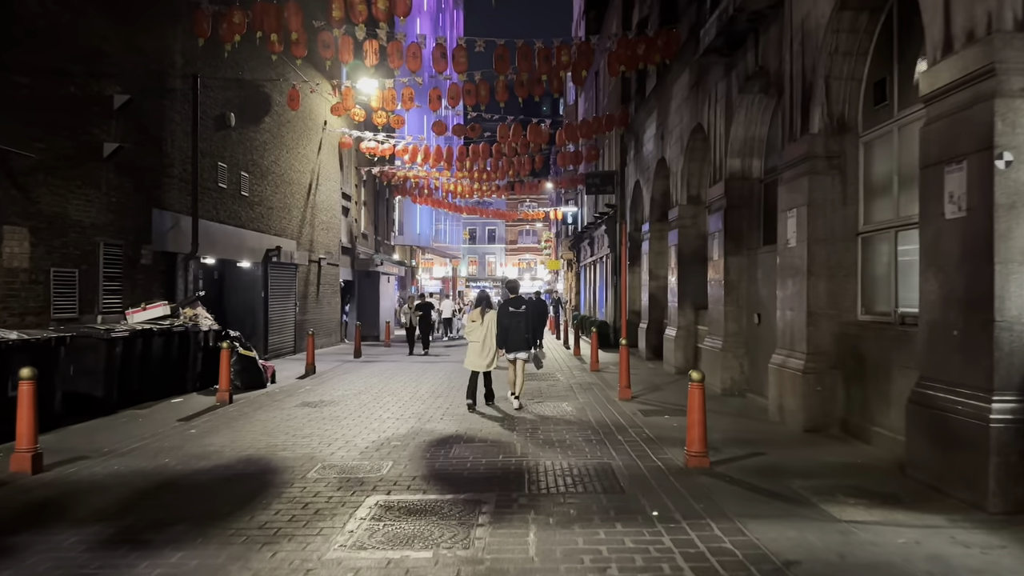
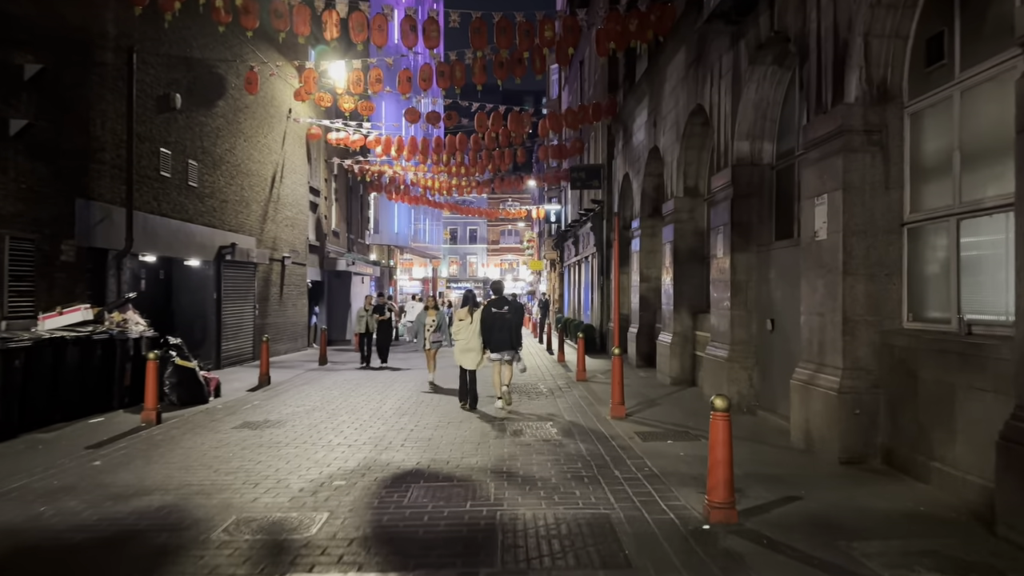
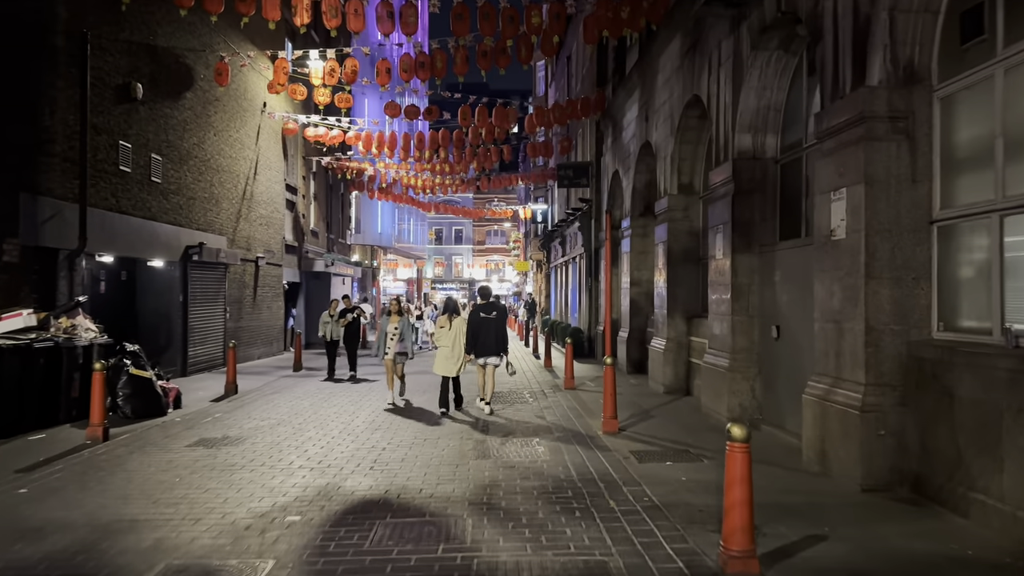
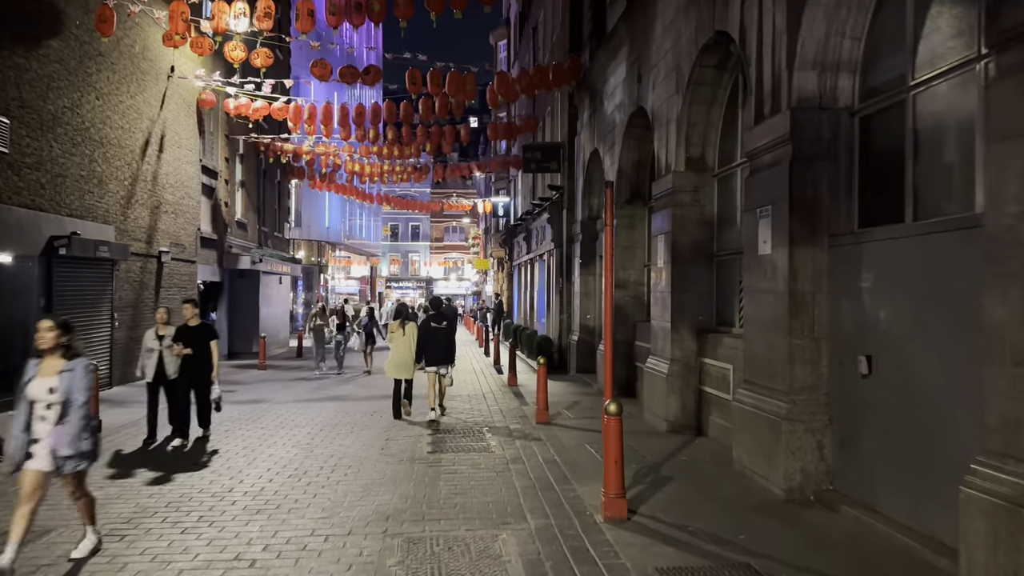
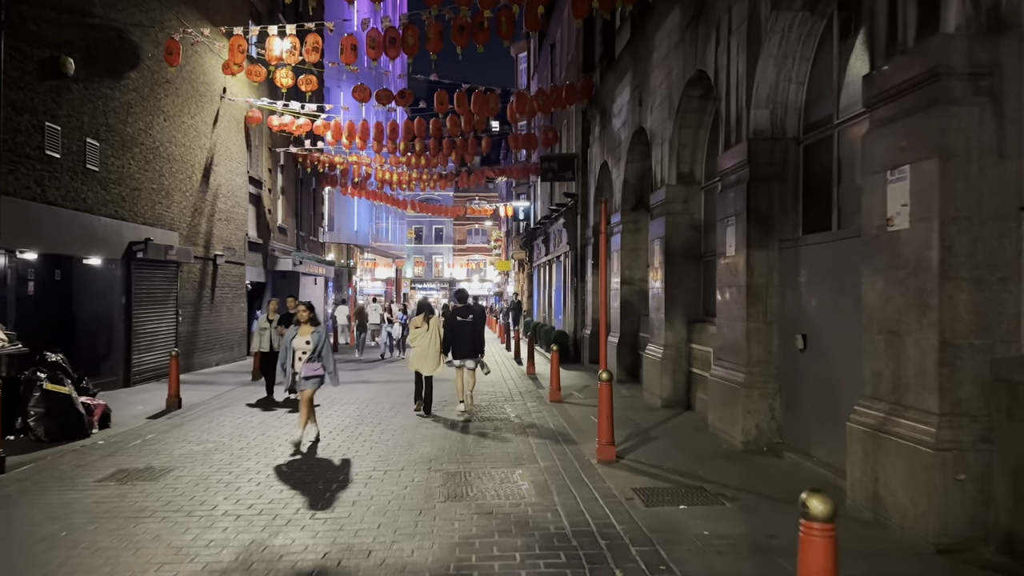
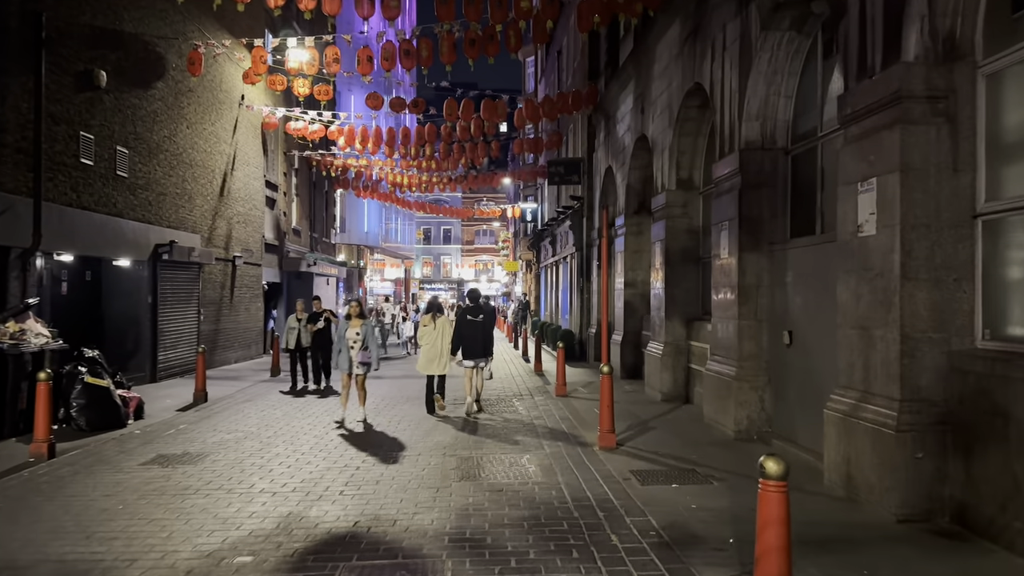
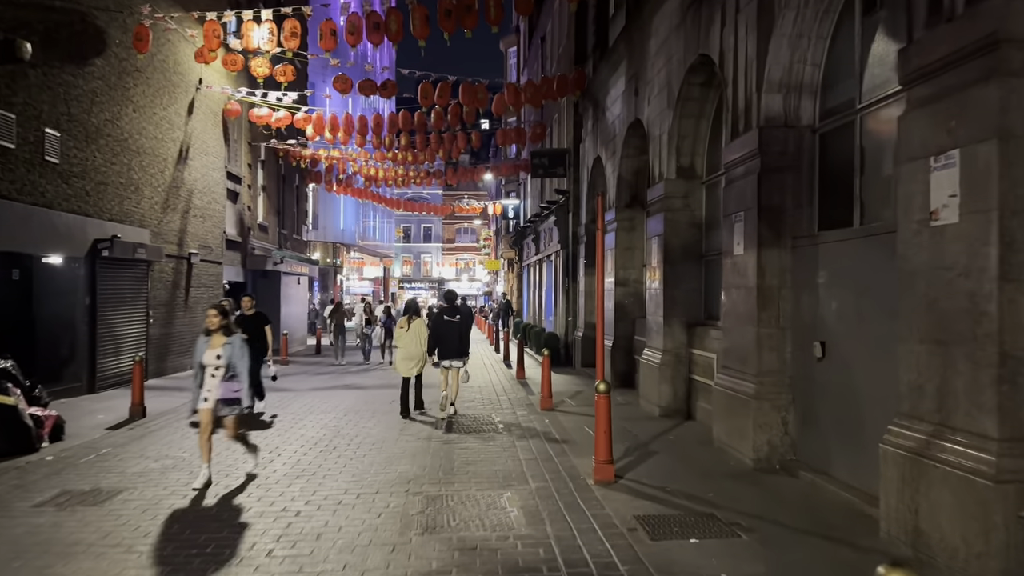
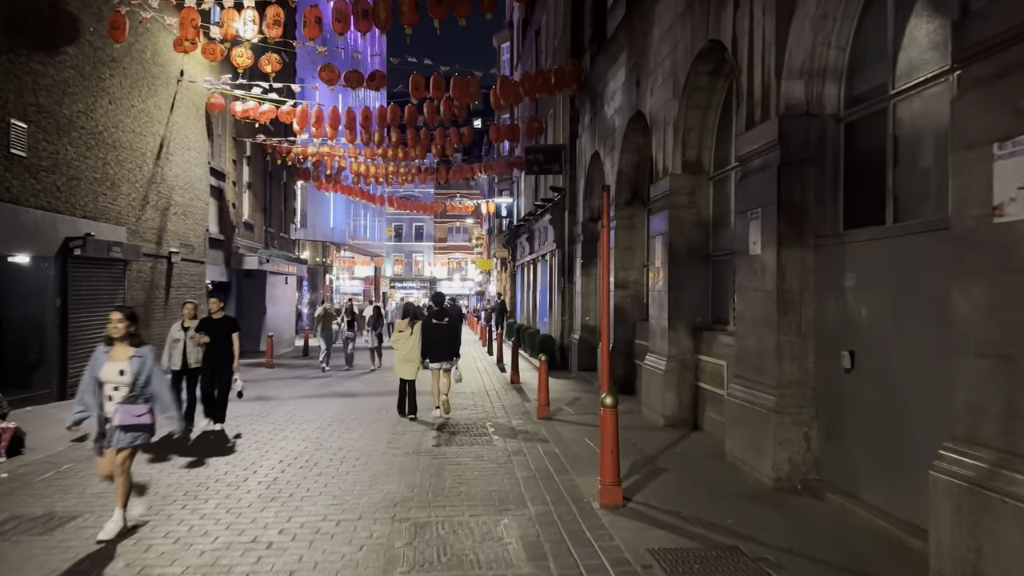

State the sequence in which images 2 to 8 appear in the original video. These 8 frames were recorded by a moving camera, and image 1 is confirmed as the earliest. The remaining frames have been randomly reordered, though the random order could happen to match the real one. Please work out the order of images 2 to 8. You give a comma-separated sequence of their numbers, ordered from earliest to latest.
2, 3, 6, 5, 7, 8, 4
